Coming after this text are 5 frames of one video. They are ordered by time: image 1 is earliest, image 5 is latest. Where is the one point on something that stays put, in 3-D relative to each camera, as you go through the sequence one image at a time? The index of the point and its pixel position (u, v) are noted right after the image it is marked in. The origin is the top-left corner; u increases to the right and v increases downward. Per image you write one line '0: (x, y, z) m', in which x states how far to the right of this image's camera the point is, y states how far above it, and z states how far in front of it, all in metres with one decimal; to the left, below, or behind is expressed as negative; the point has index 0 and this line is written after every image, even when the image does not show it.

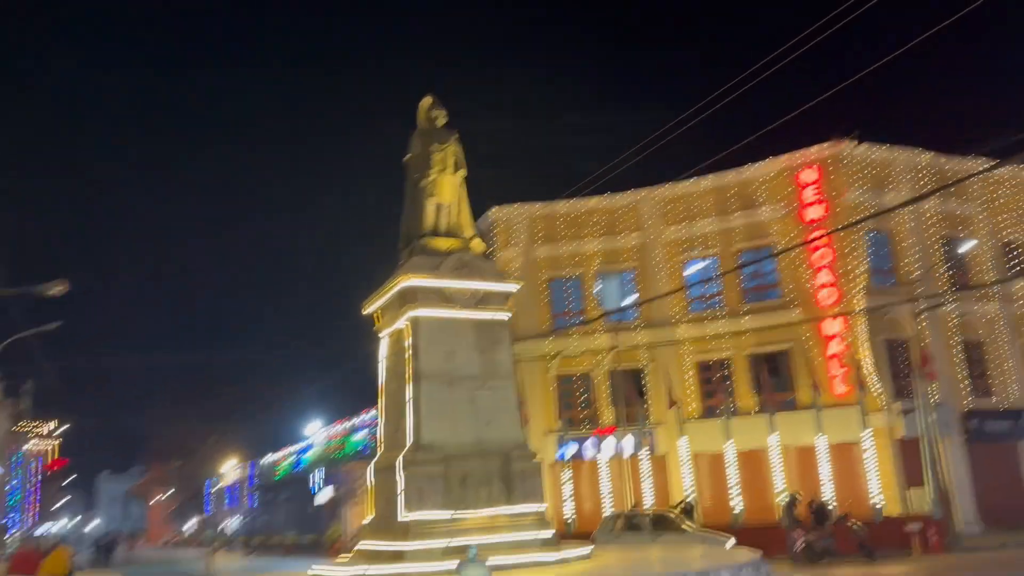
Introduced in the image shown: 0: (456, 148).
0: (-0.8, +1.9, +11.1) m
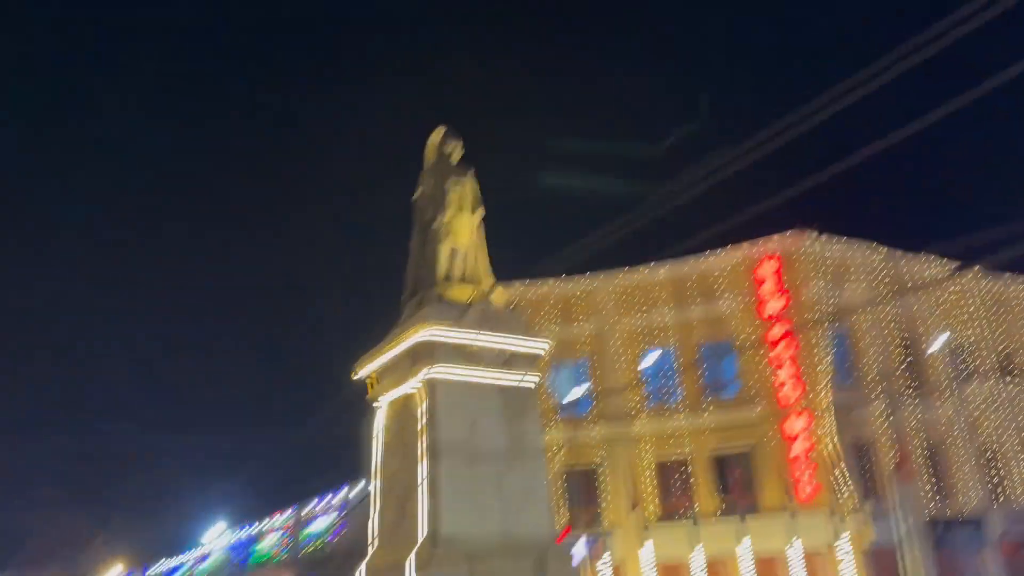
0: (-0.5, +1.2, +9.6) m
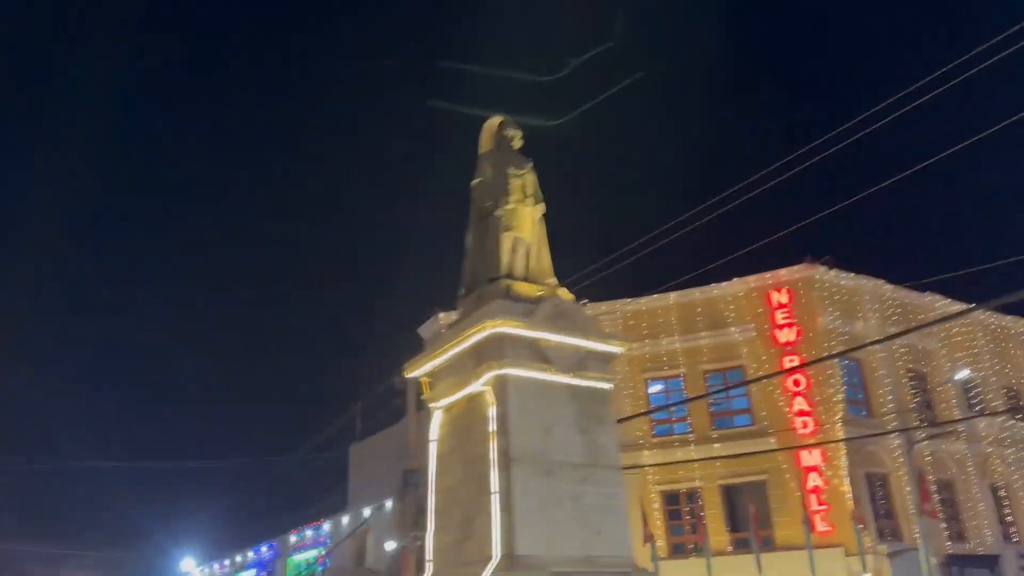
0: (+0.2, +1.2, +8.8) m
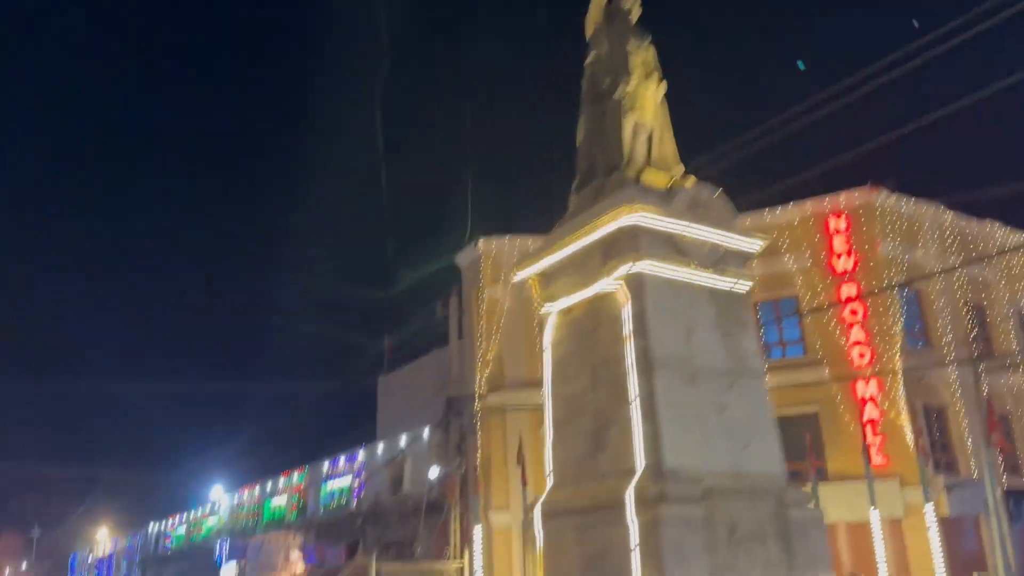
0: (+1.4, +2.3, +7.8) m
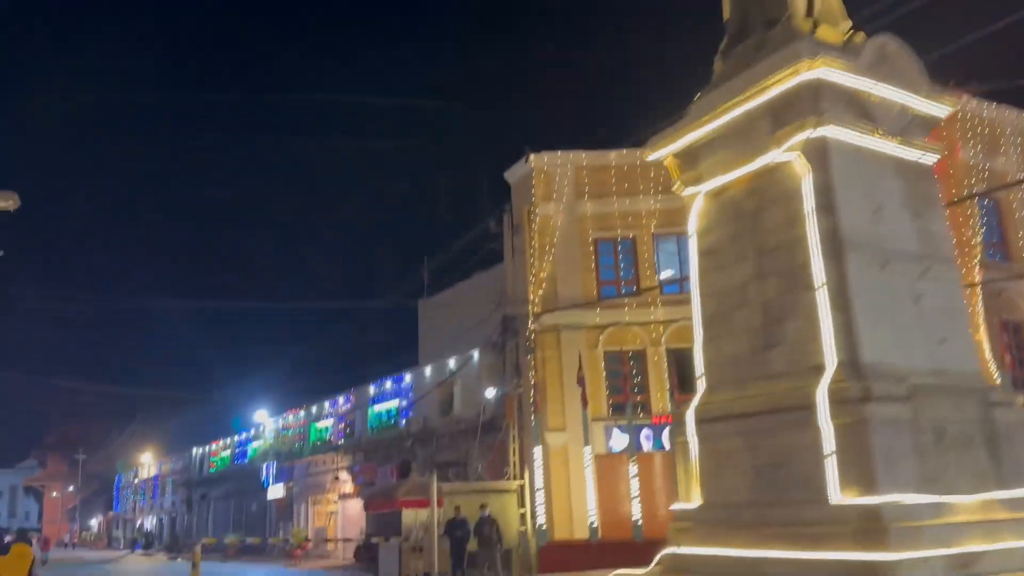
0: (+2.5, +3.3, +6.6) m
